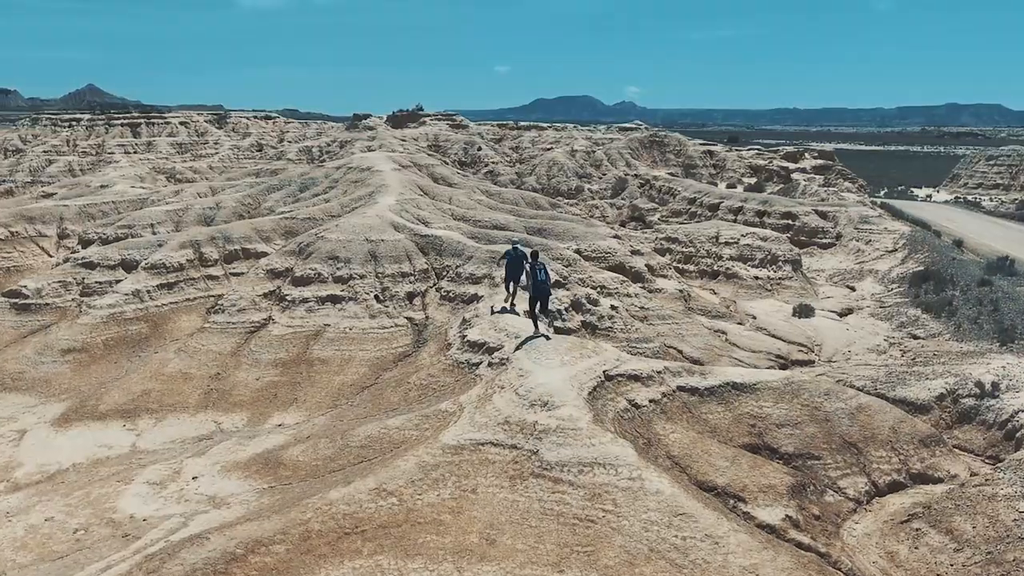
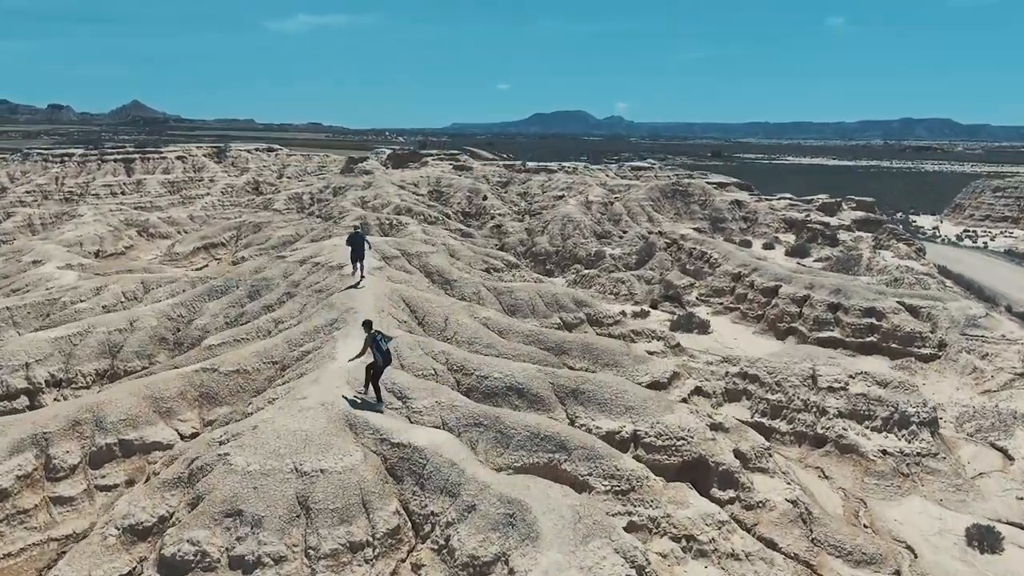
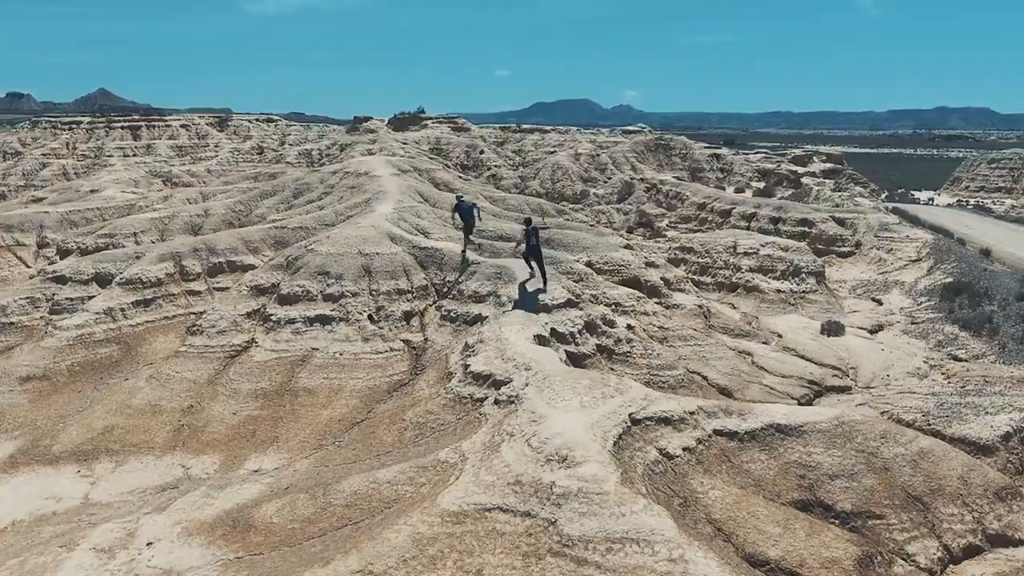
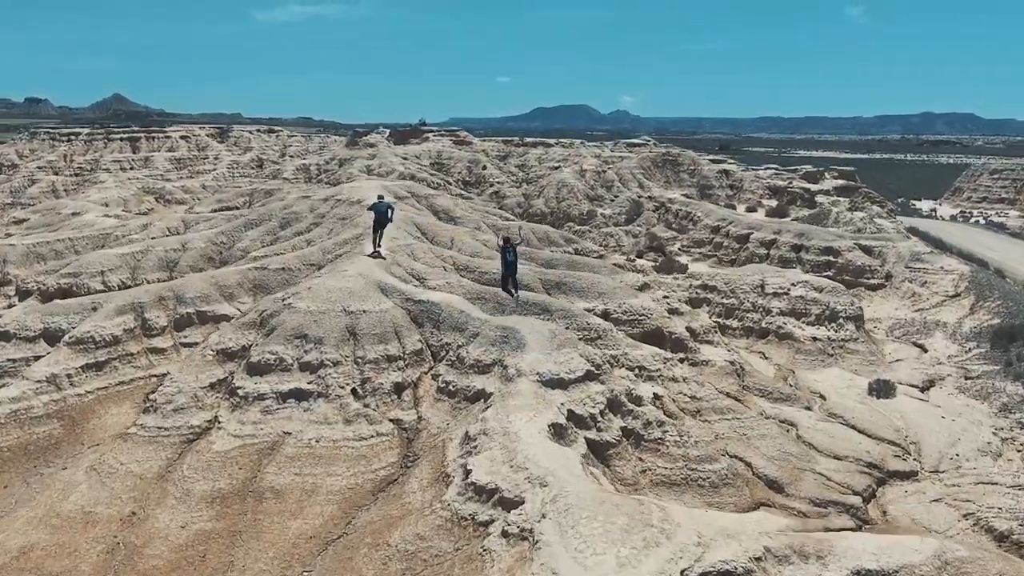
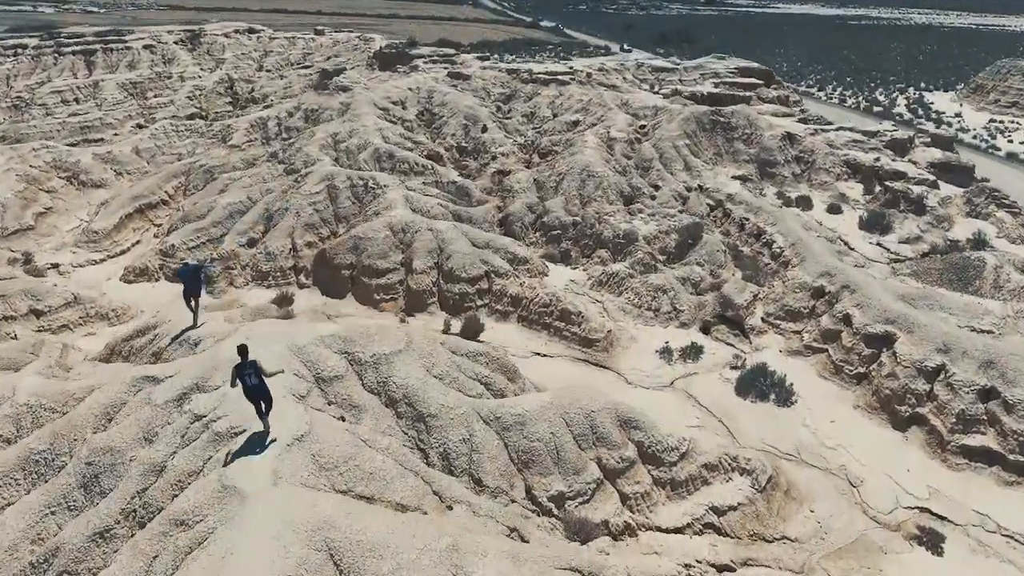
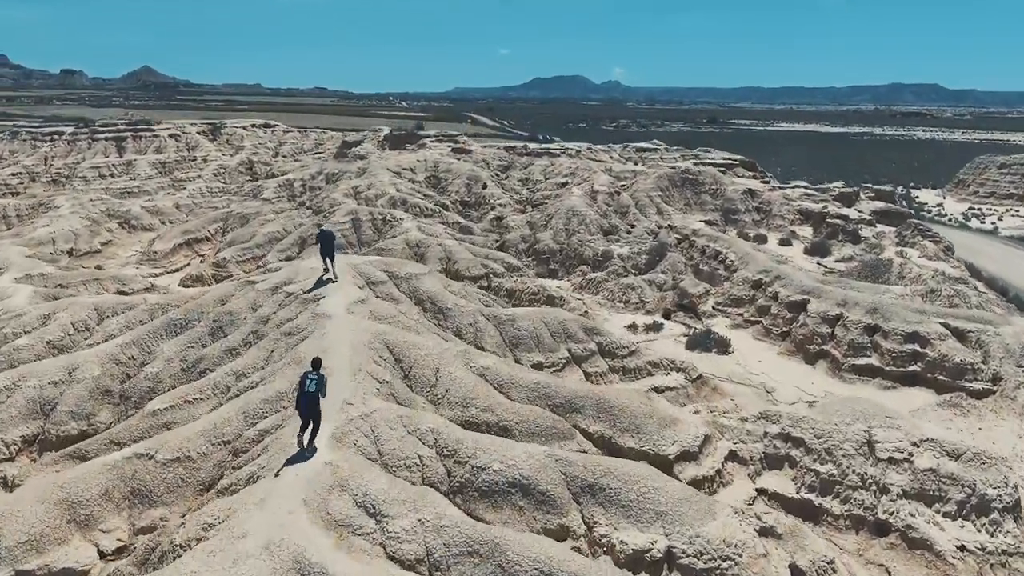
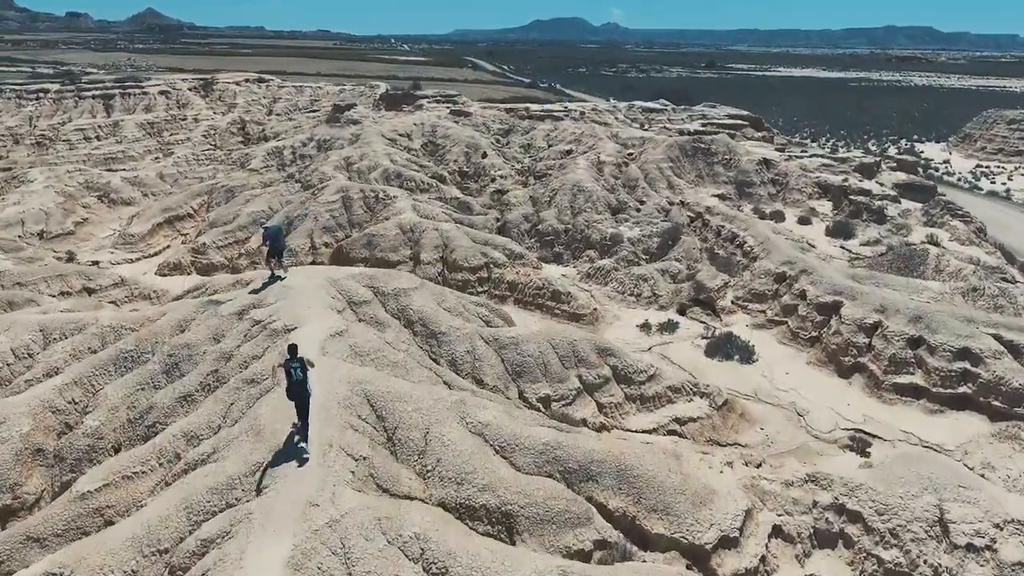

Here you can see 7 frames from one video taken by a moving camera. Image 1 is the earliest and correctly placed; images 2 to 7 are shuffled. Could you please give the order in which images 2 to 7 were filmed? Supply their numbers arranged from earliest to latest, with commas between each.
3, 4, 2, 6, 7, 5
